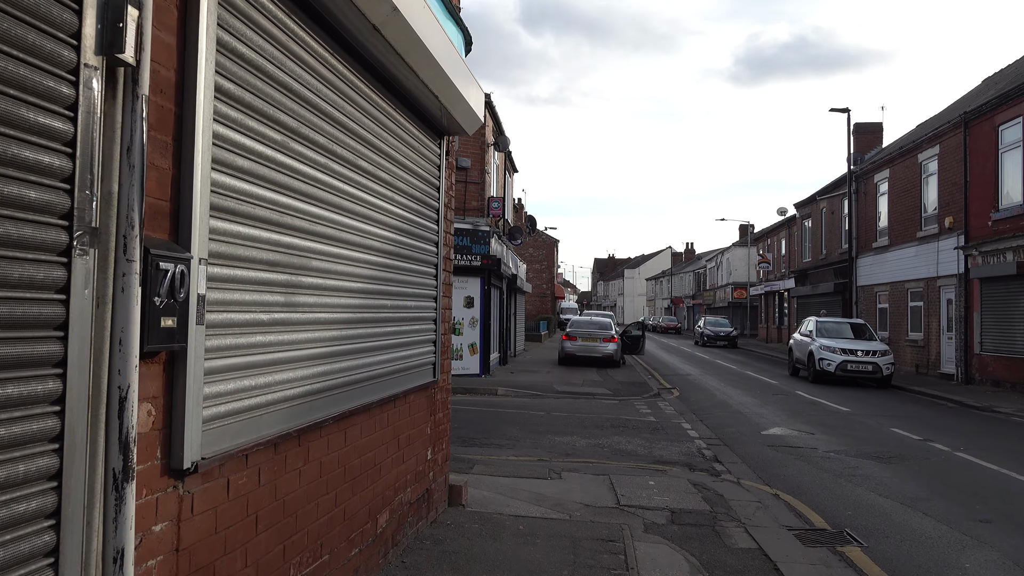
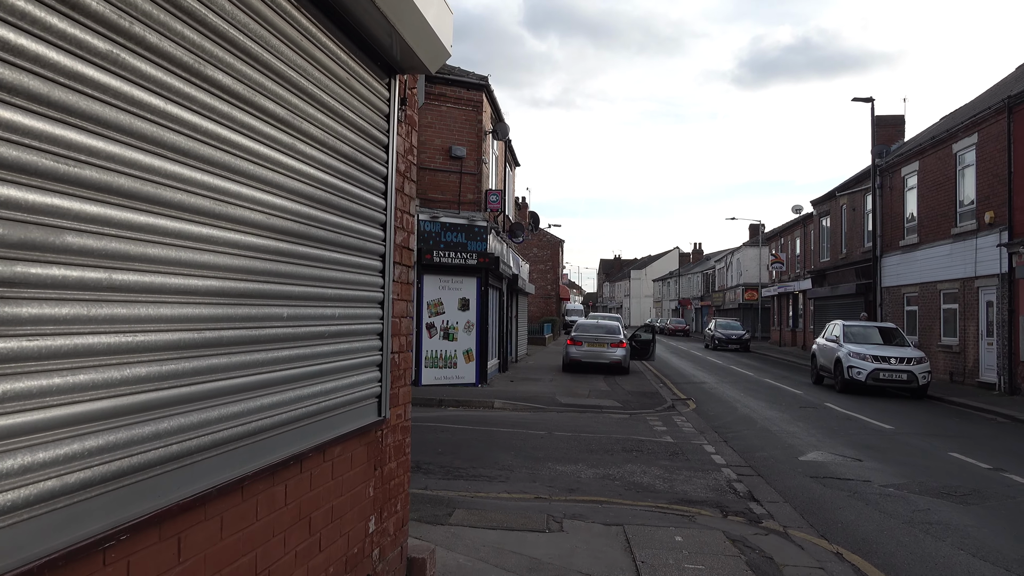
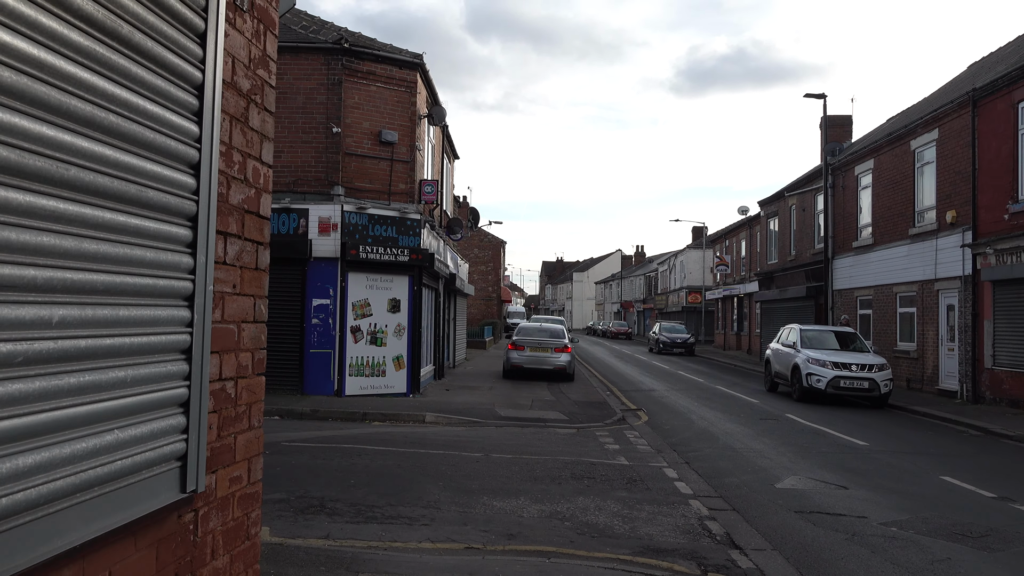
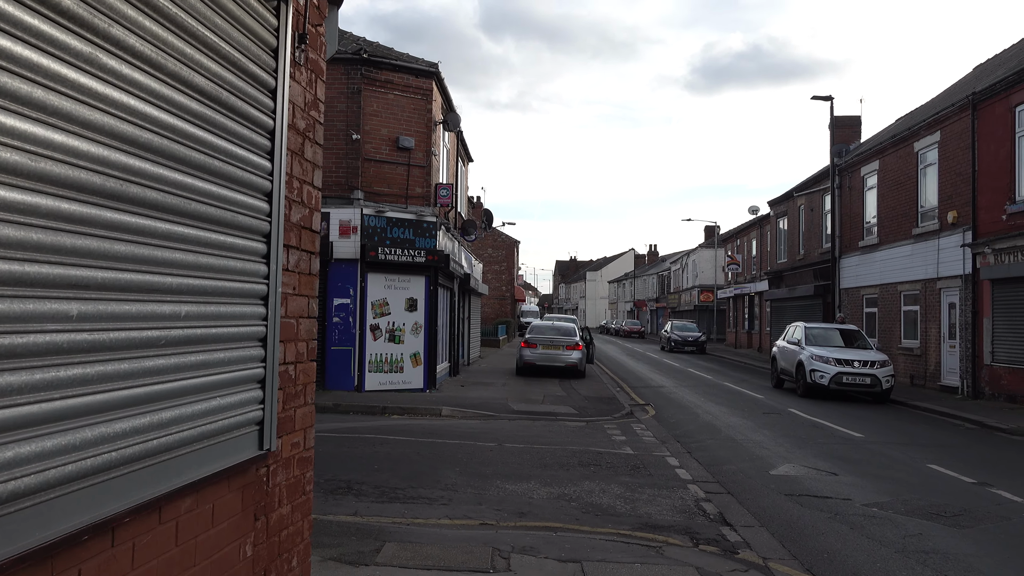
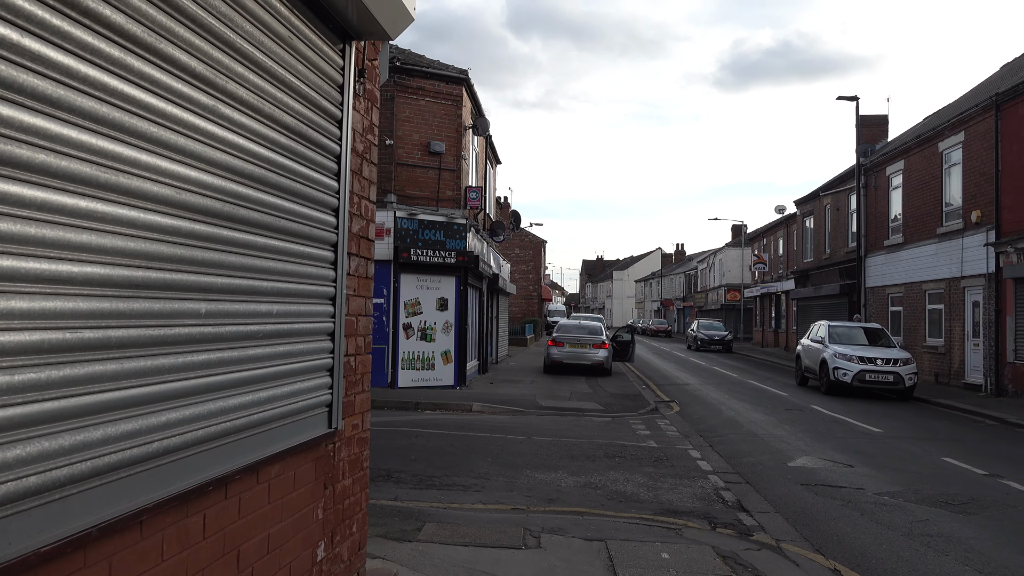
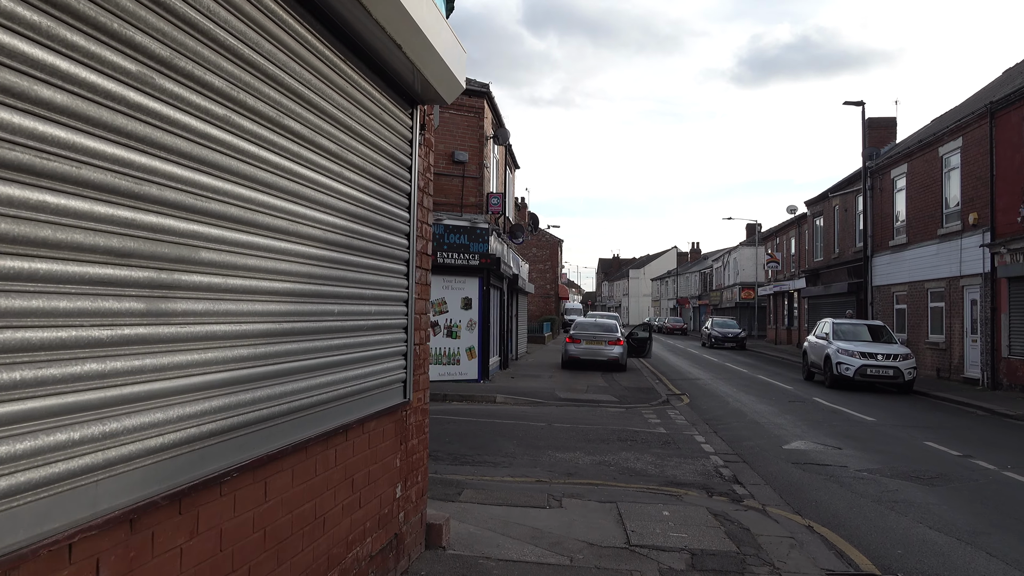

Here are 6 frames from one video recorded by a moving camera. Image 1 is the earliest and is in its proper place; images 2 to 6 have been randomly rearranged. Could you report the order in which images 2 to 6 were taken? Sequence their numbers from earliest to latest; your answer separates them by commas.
6, 2, 5, 4, 3
